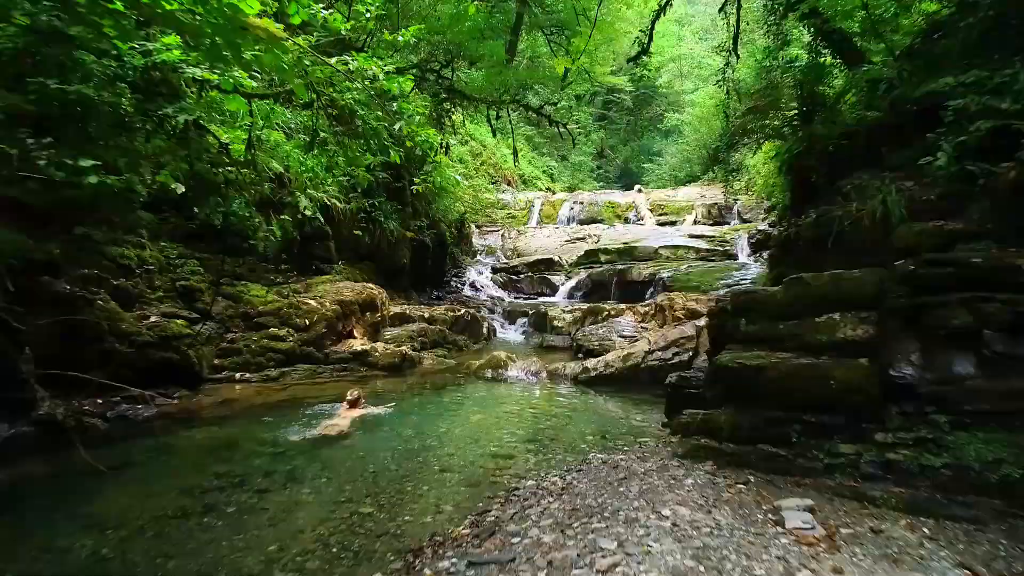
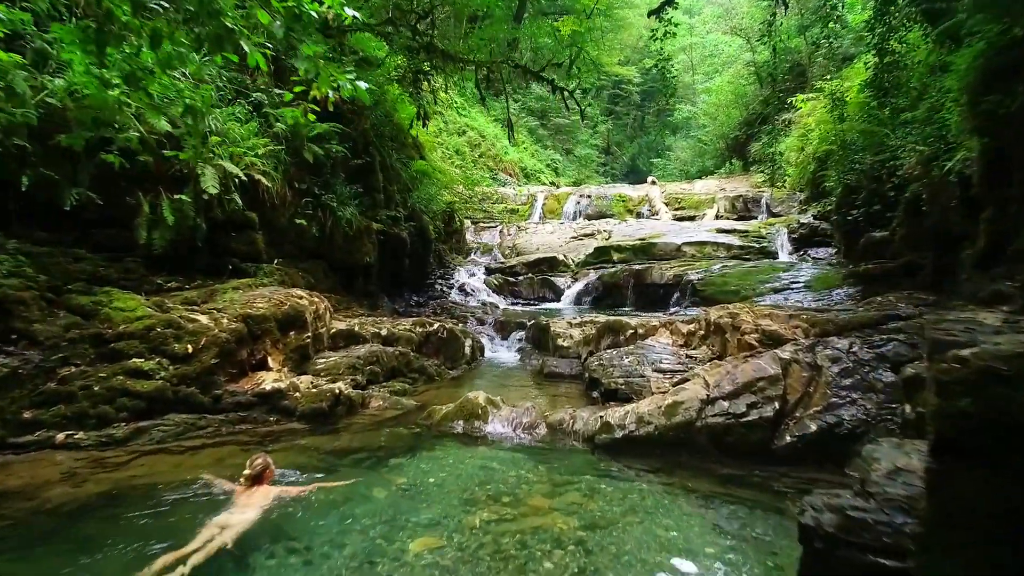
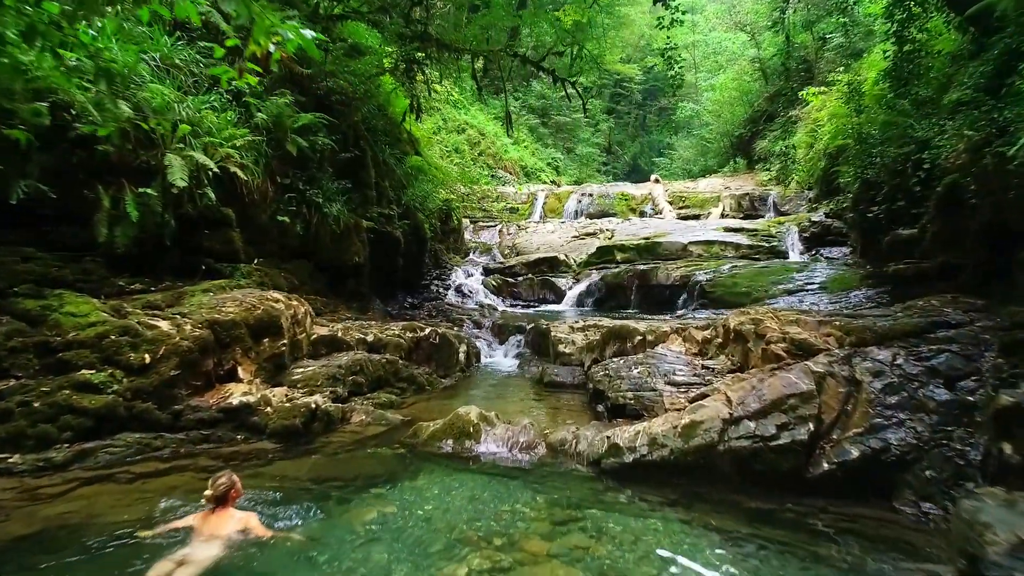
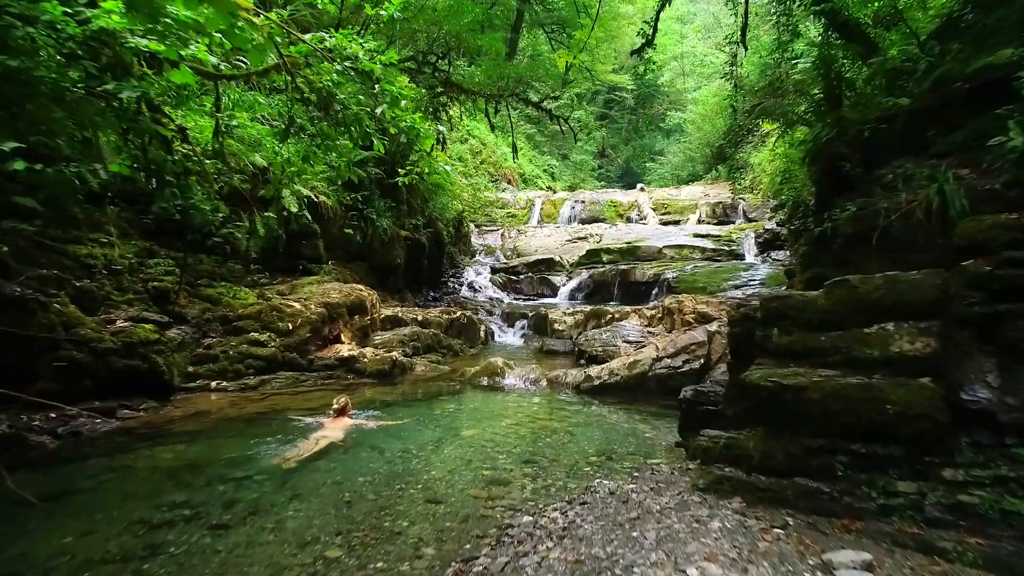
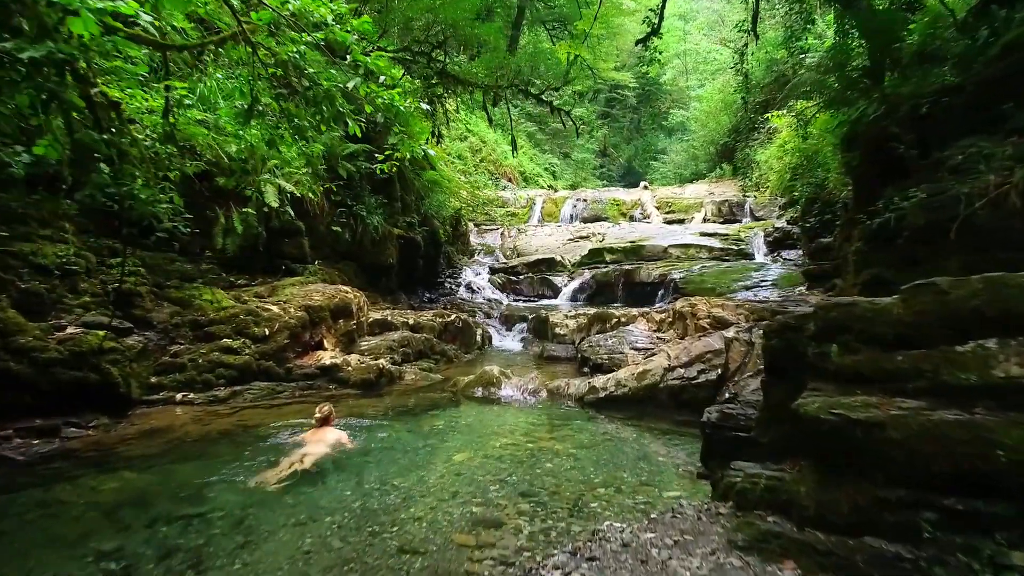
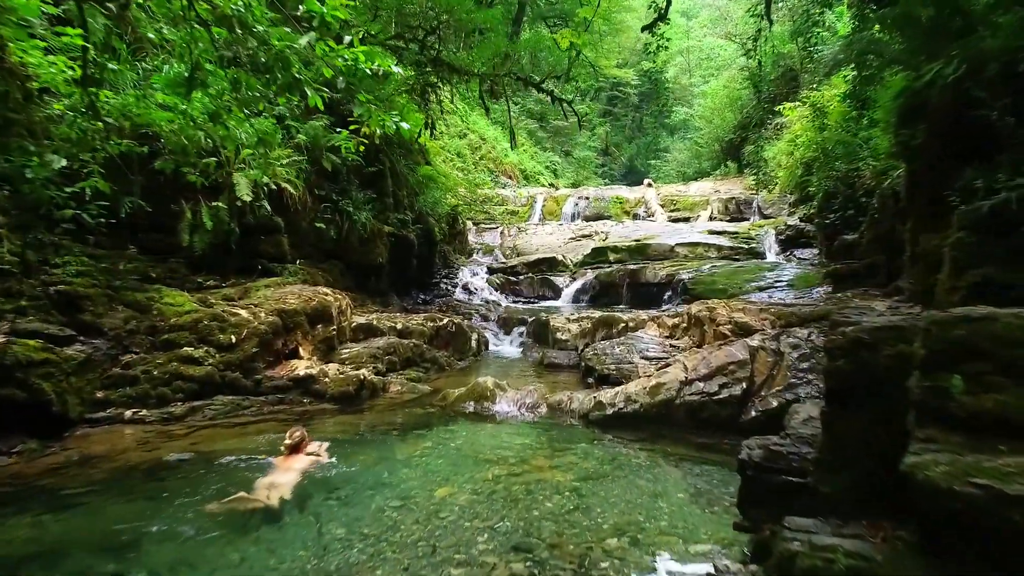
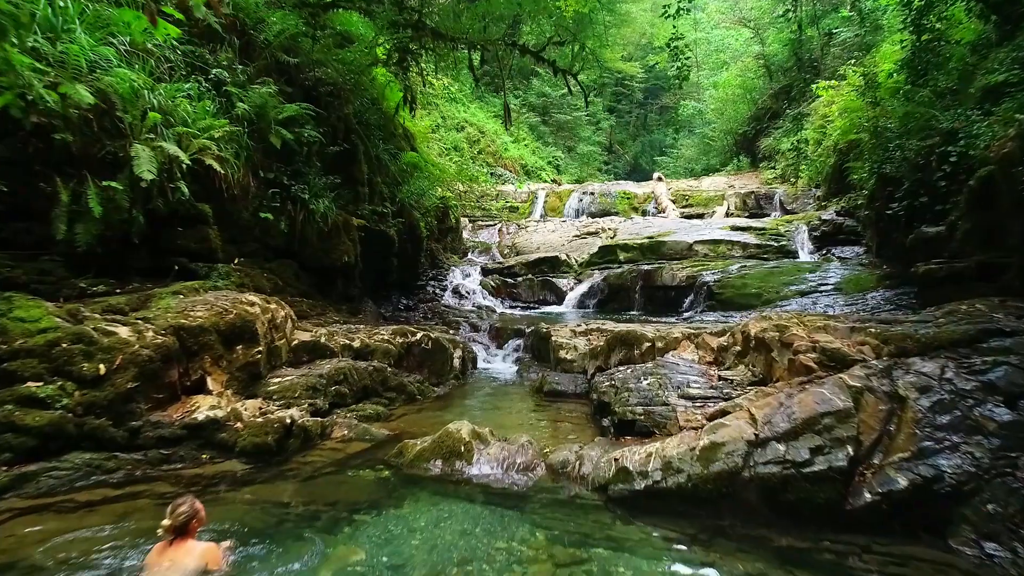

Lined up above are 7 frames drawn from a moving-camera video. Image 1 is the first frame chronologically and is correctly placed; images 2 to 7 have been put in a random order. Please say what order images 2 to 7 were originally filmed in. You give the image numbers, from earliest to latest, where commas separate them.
4, 5, 6, 2, 3, 7
